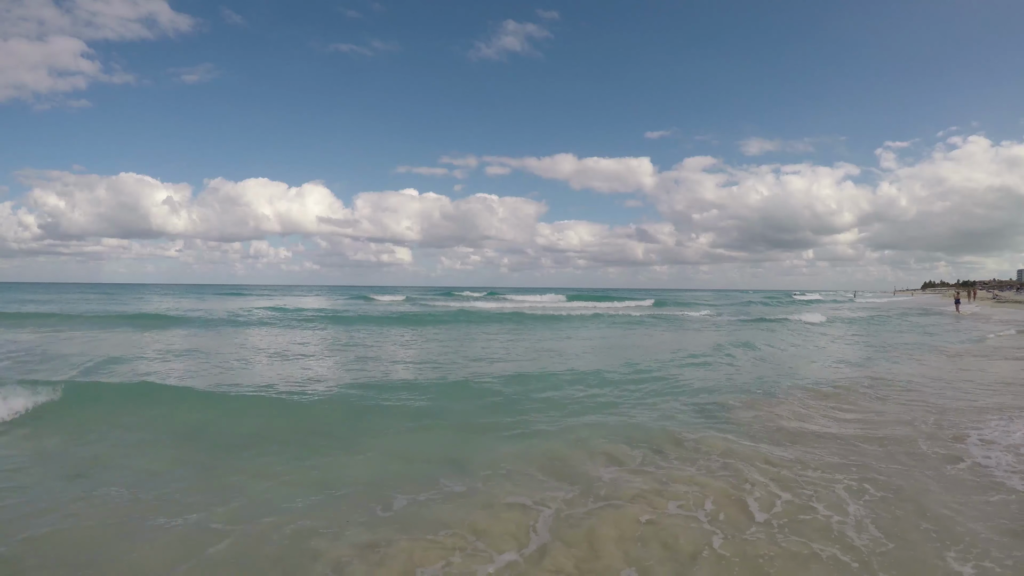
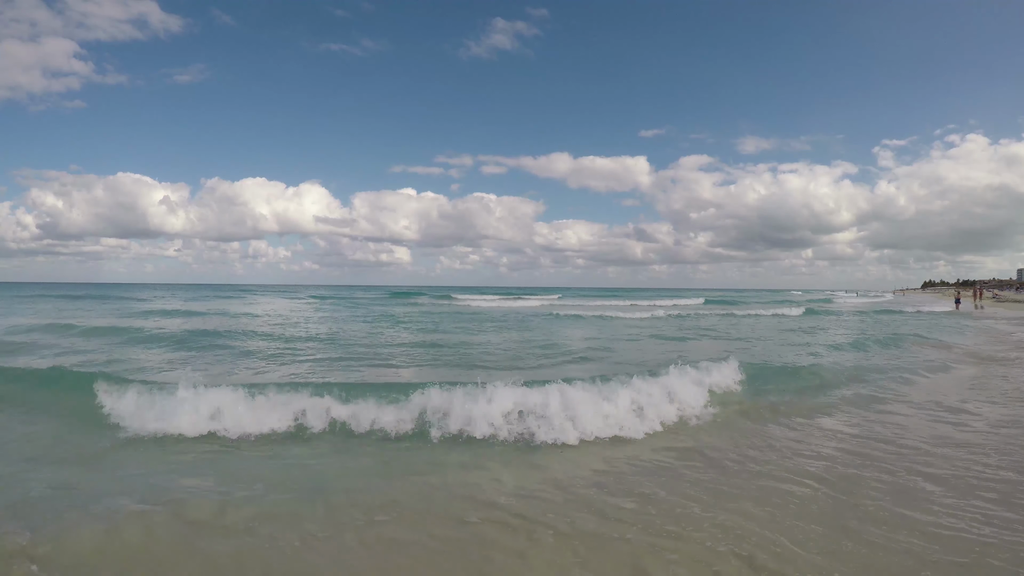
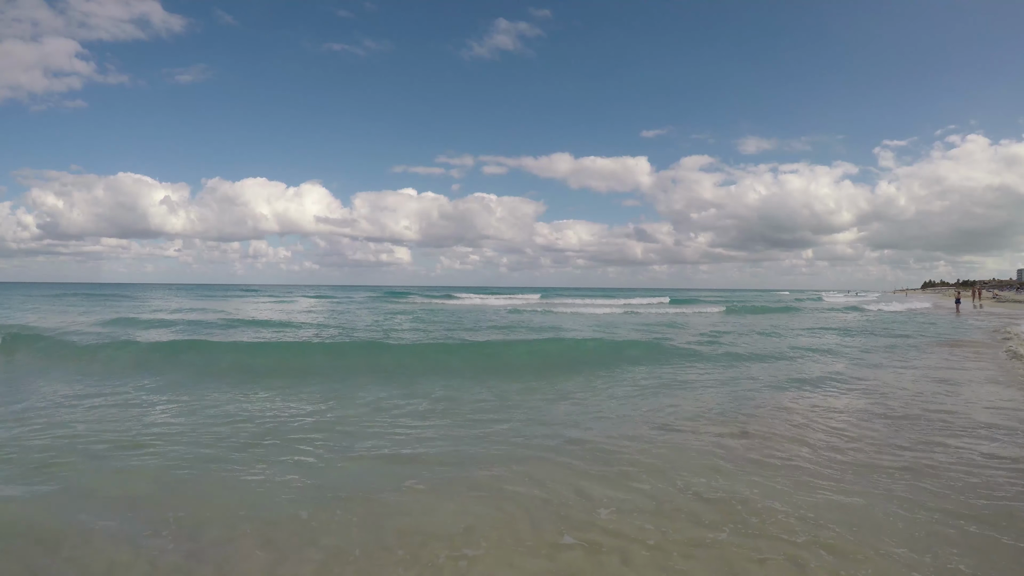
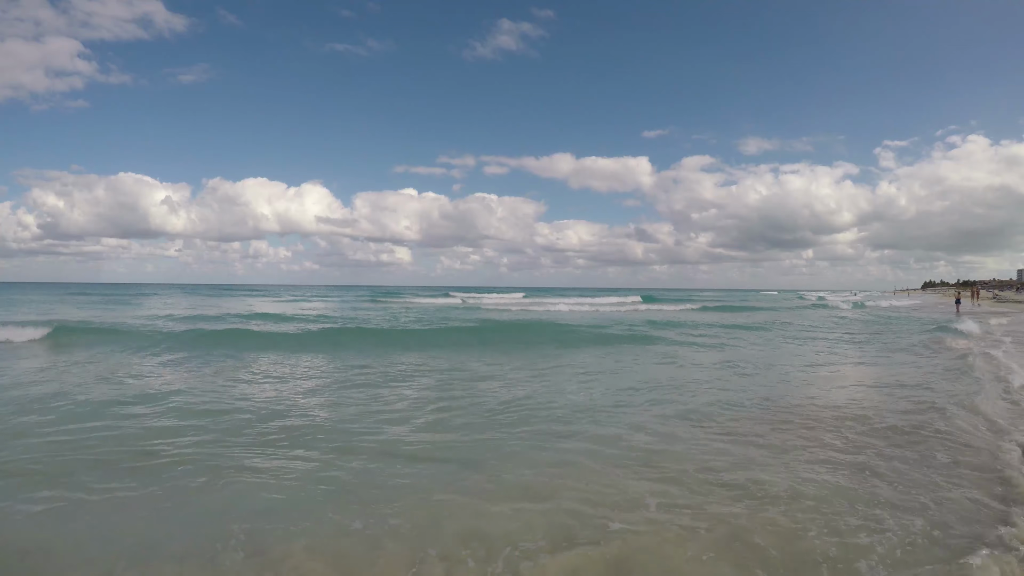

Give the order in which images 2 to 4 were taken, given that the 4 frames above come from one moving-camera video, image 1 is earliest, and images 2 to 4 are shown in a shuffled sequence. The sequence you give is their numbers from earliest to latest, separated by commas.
4, 3, 2
